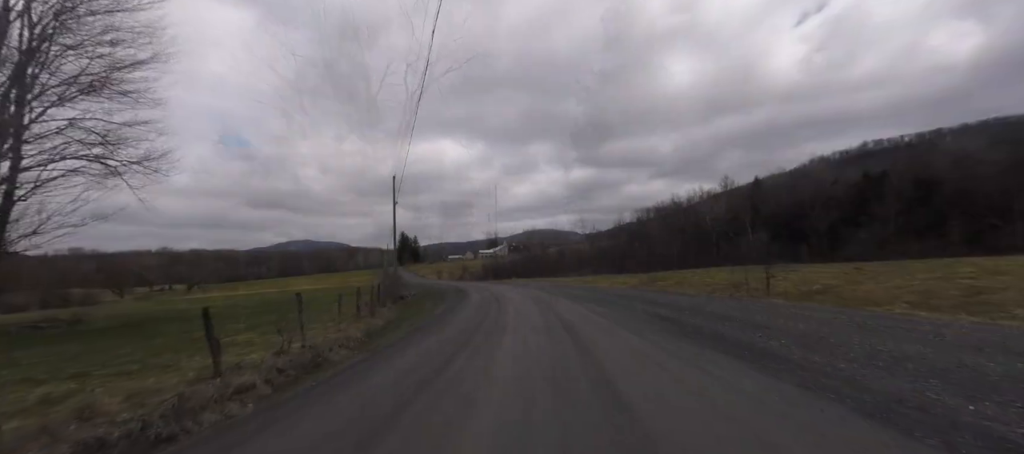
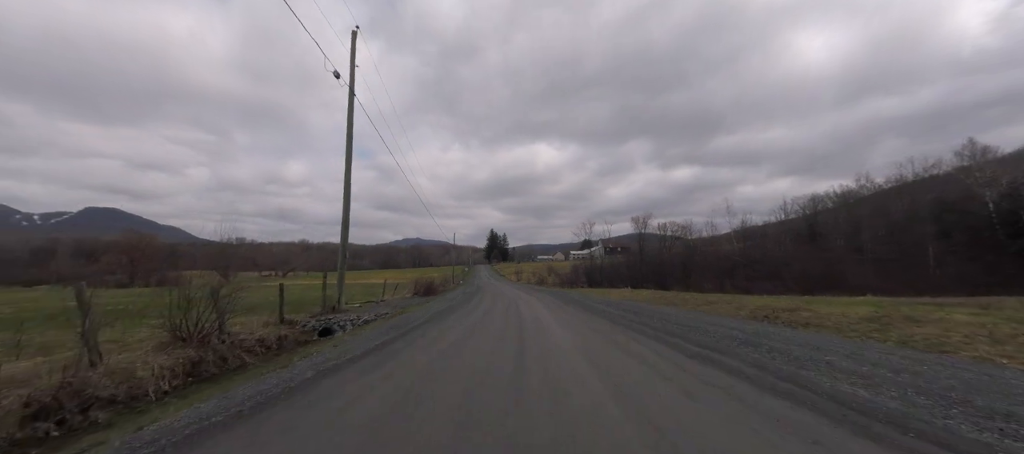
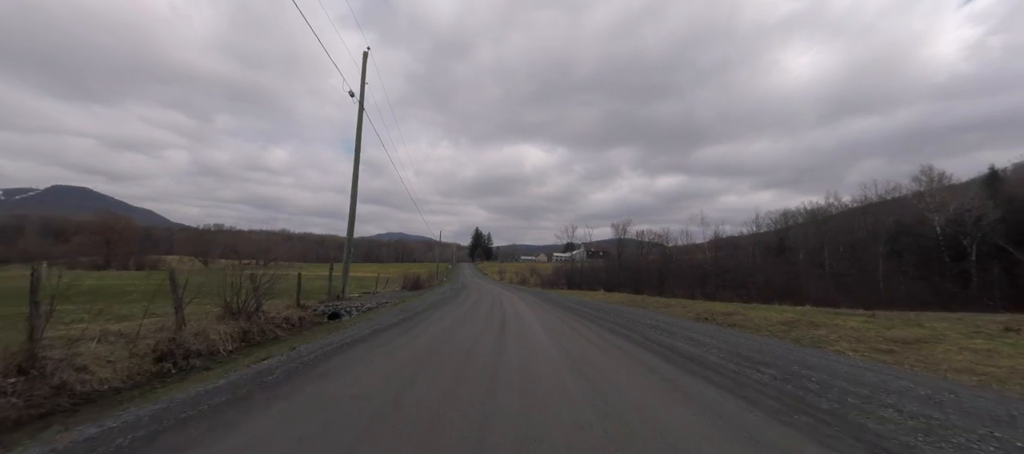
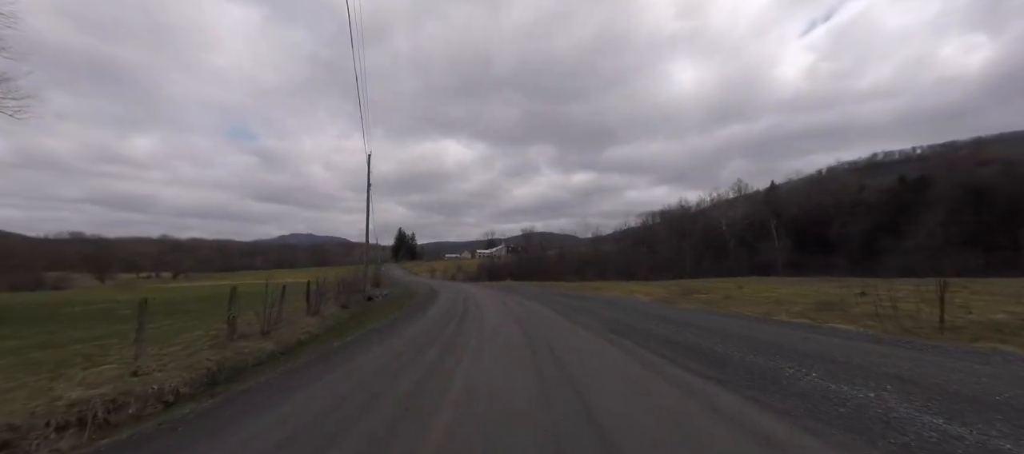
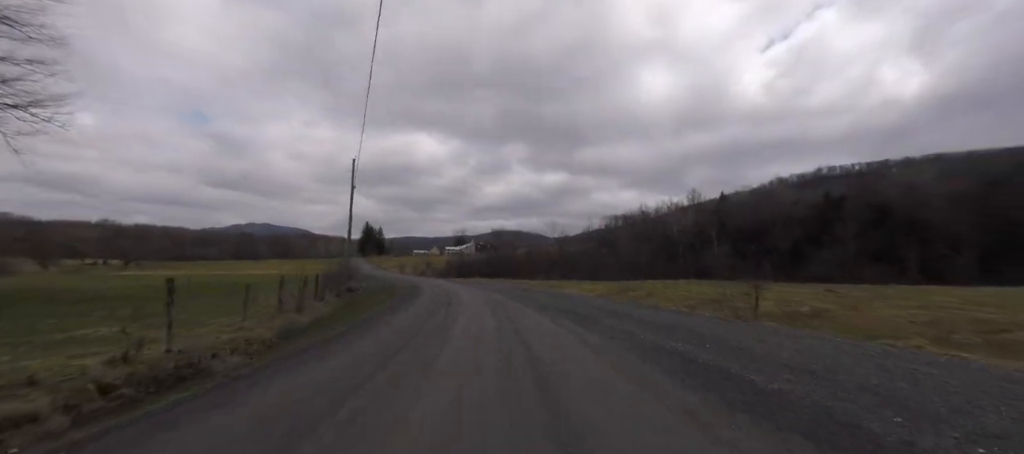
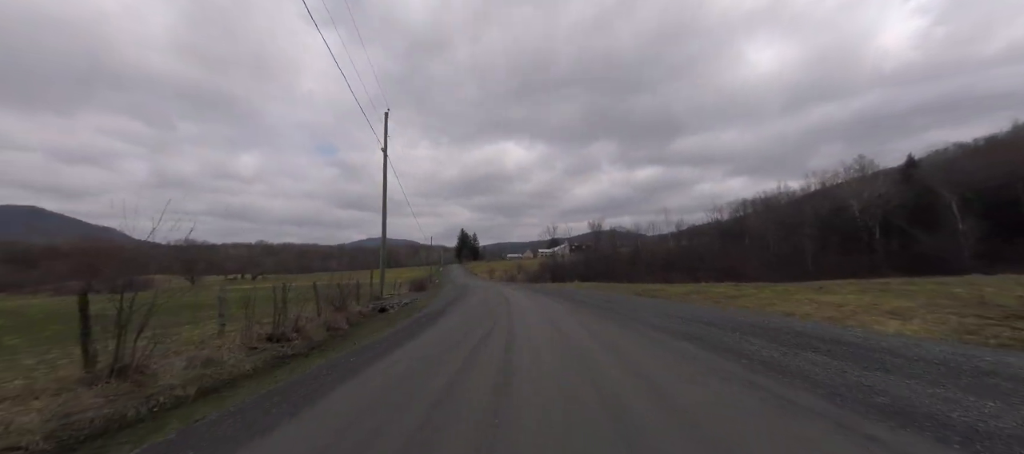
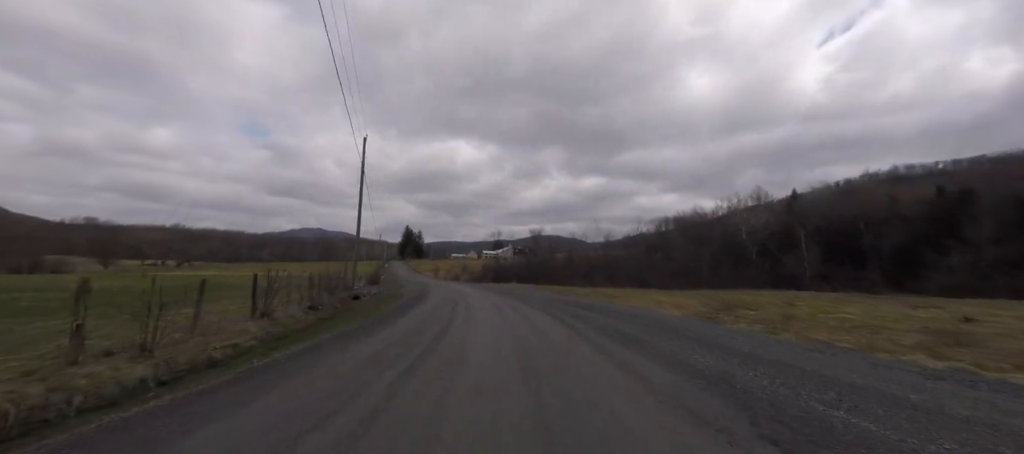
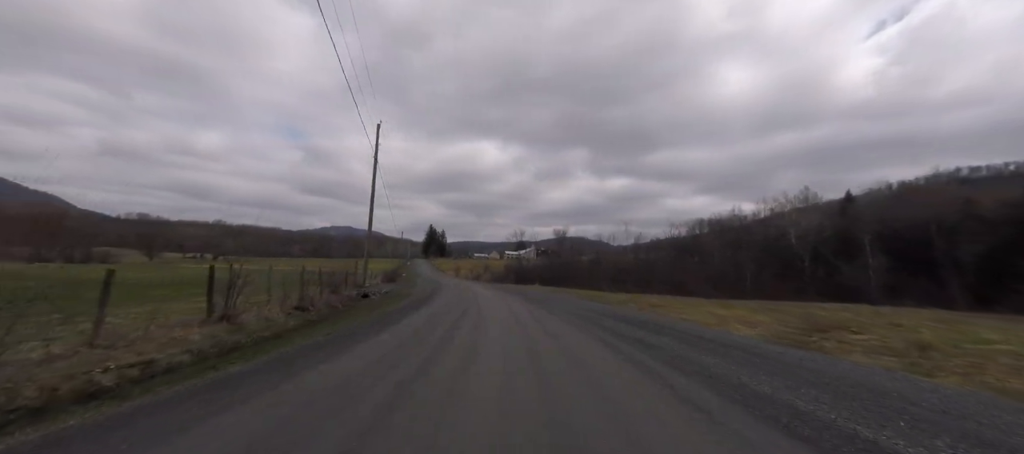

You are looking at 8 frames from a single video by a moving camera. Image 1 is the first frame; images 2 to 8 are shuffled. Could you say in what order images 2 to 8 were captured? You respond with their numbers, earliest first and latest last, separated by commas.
5, 4, 7, 8, 6, 3, 2
